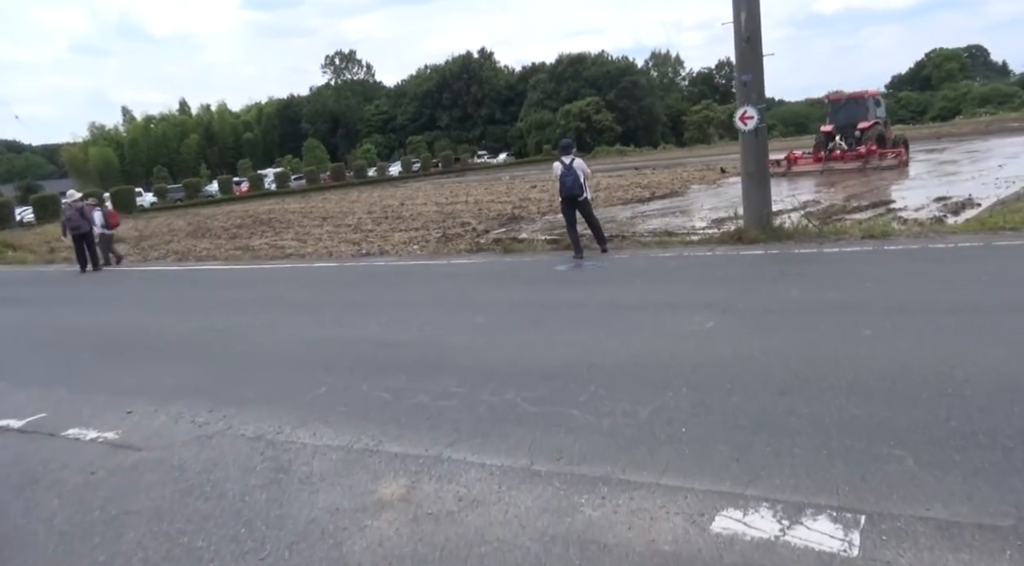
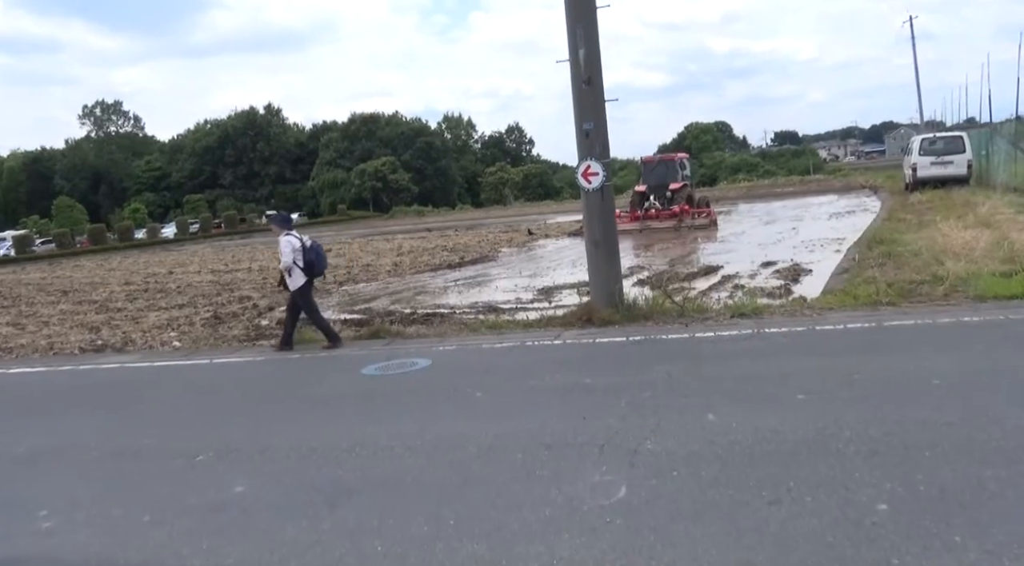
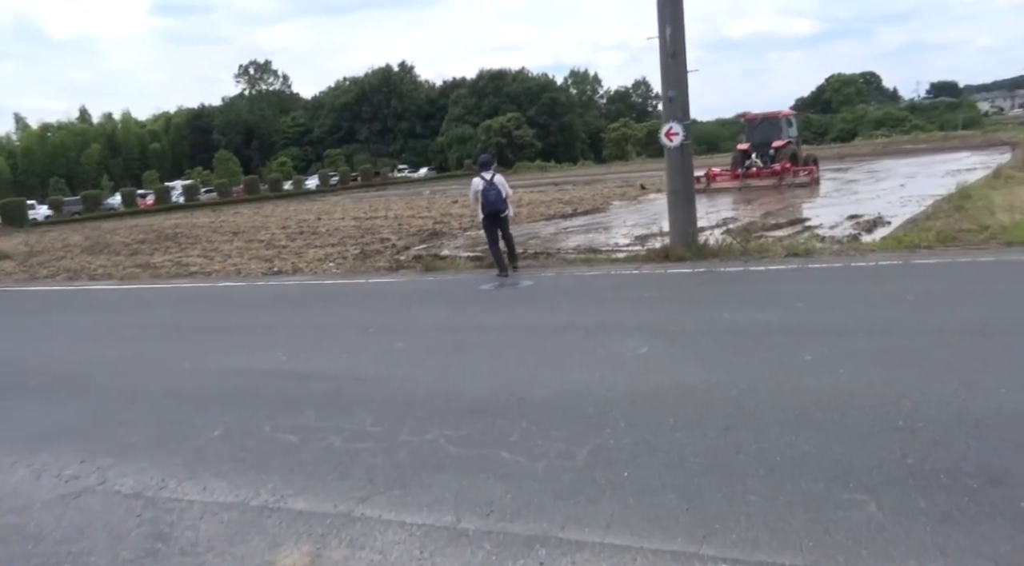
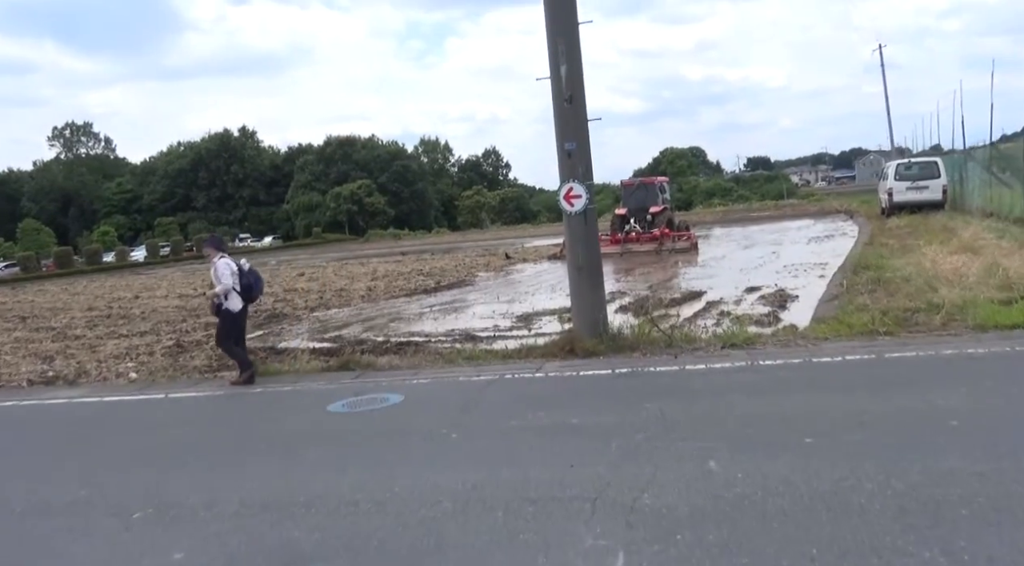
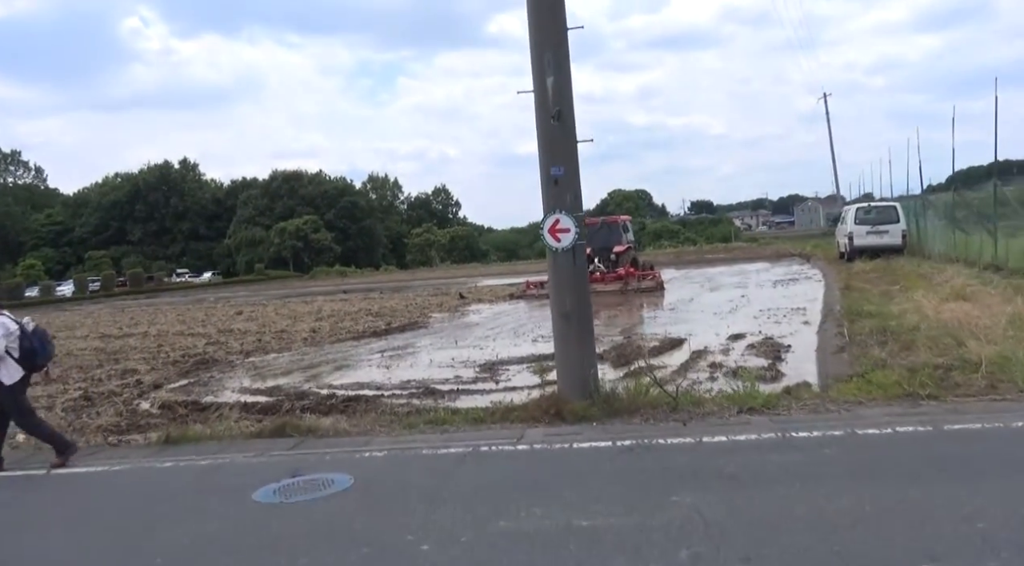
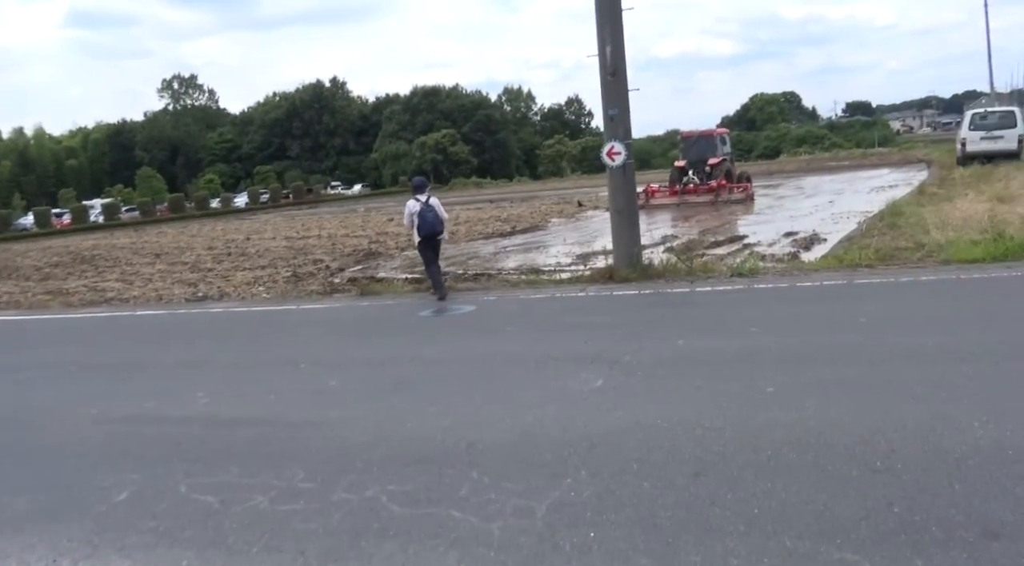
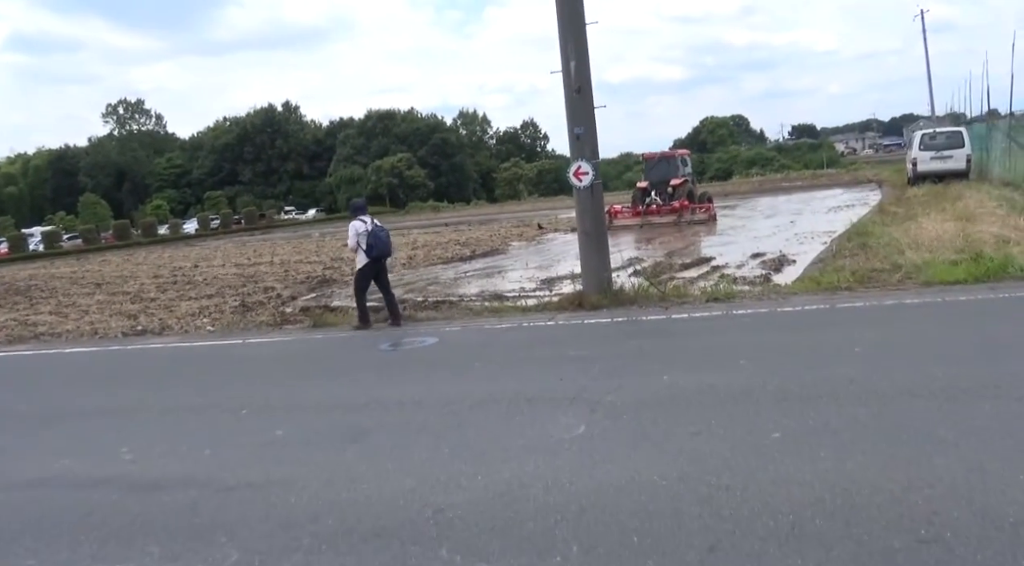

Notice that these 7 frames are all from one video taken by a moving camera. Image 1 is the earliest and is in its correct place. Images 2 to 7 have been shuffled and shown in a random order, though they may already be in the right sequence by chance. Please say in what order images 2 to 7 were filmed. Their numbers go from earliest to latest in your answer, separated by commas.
3, 6, 7, 2, 4, 5
